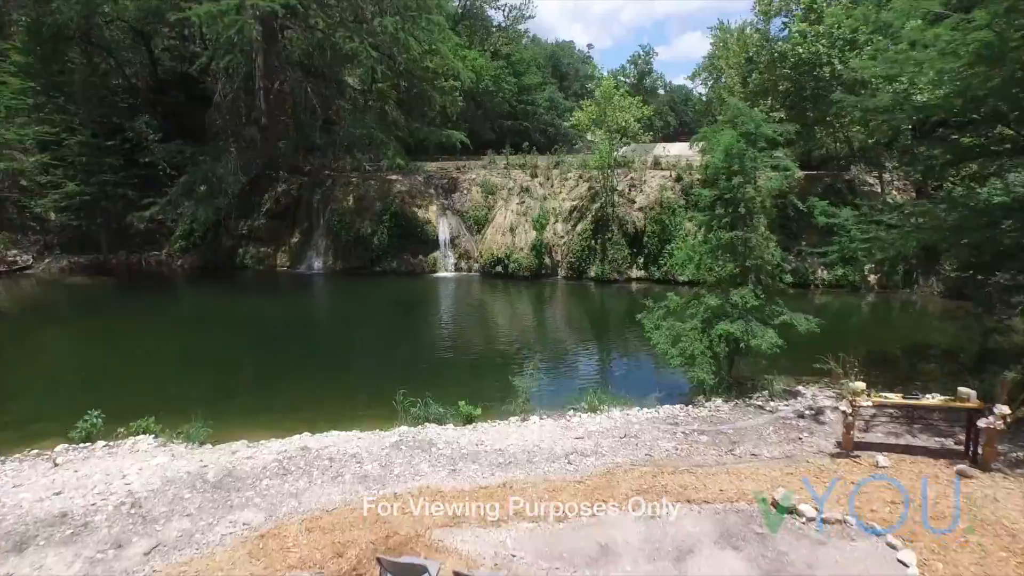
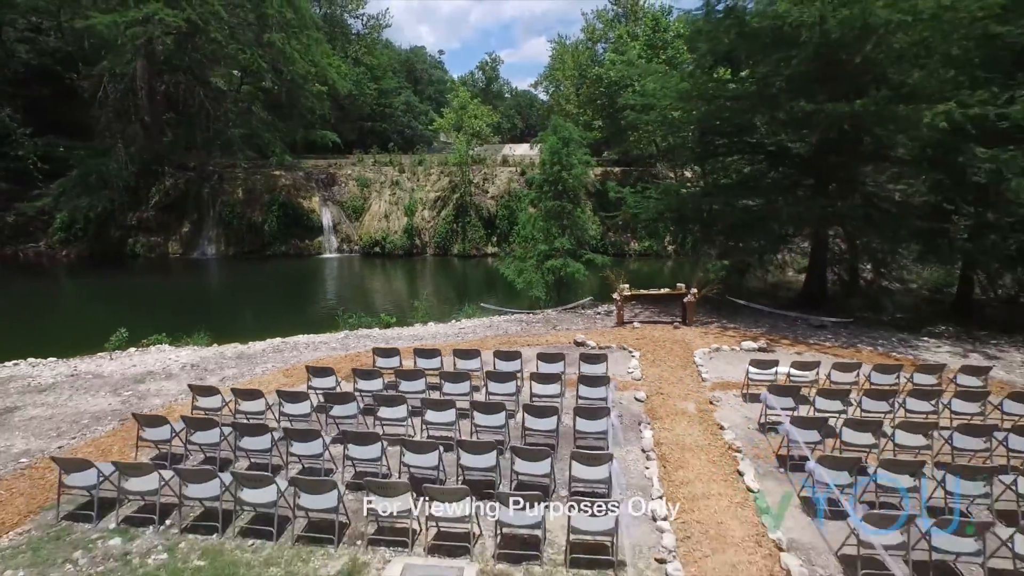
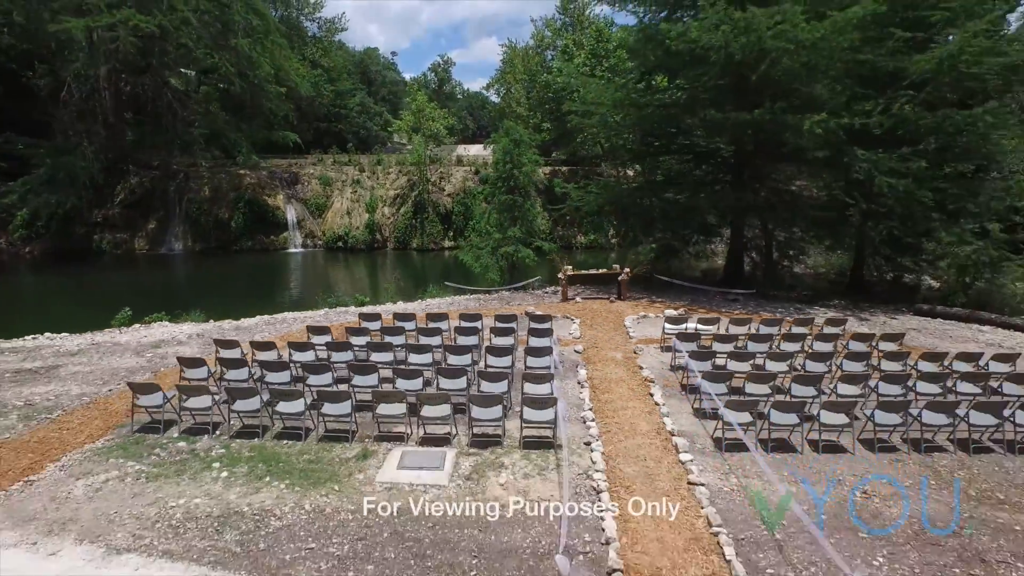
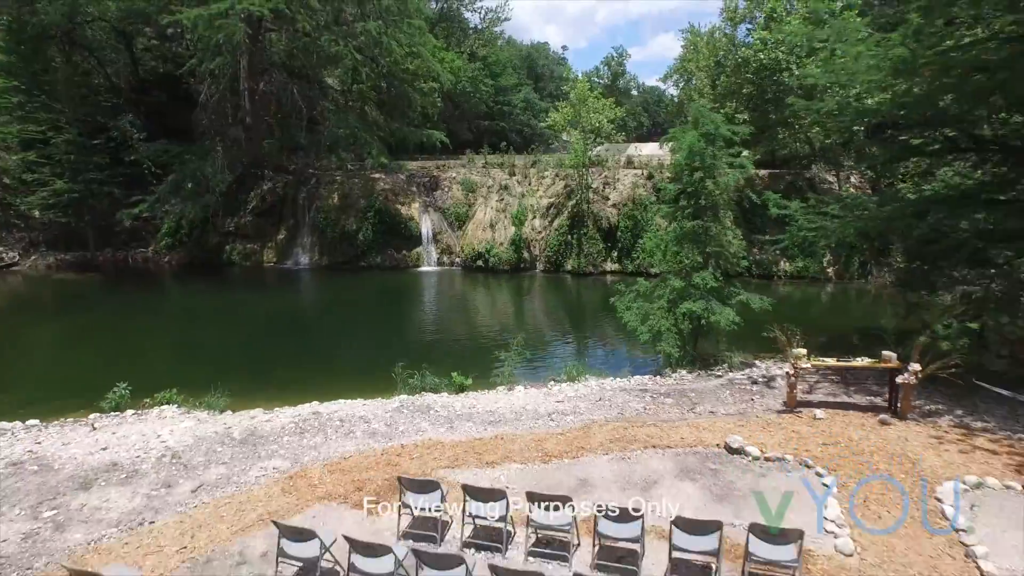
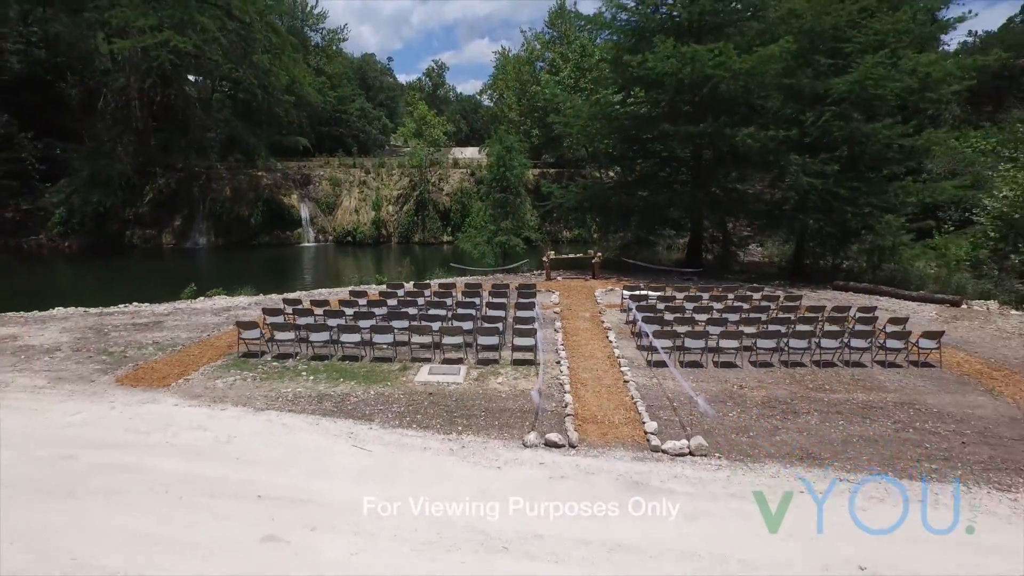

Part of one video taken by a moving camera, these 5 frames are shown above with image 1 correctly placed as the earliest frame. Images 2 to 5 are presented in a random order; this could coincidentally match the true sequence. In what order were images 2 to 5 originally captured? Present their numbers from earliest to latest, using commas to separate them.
4, 2, 3, 5
